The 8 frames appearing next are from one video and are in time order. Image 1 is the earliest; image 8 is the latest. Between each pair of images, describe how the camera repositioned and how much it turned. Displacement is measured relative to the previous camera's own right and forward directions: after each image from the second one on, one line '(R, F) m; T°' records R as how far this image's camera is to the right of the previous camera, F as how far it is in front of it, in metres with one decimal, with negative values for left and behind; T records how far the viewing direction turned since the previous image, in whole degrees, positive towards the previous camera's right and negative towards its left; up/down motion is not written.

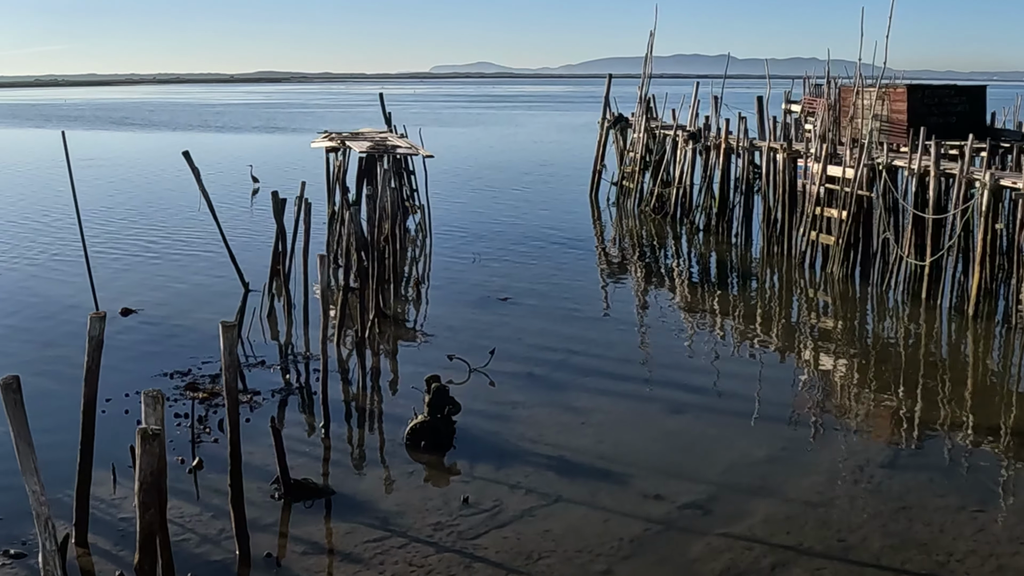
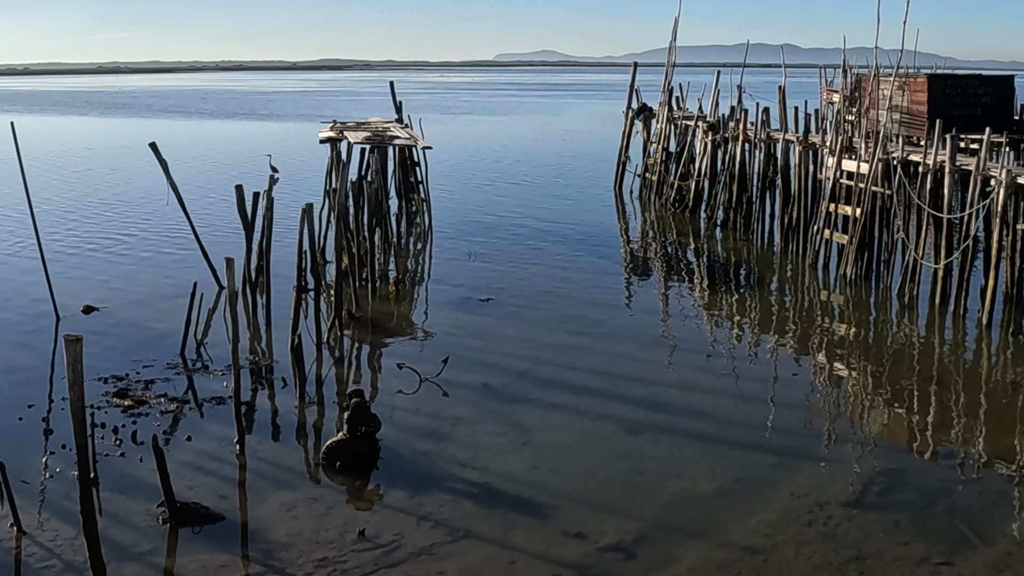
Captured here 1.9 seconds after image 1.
(+1.5, +1.2) m; -7°
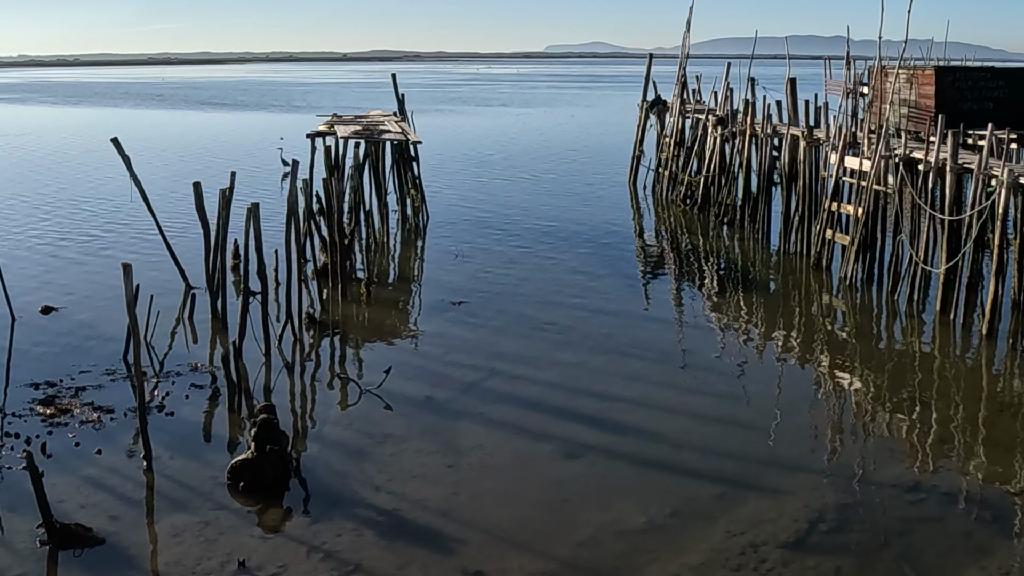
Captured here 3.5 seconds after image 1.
(+1.2, +1.0) m; -6°
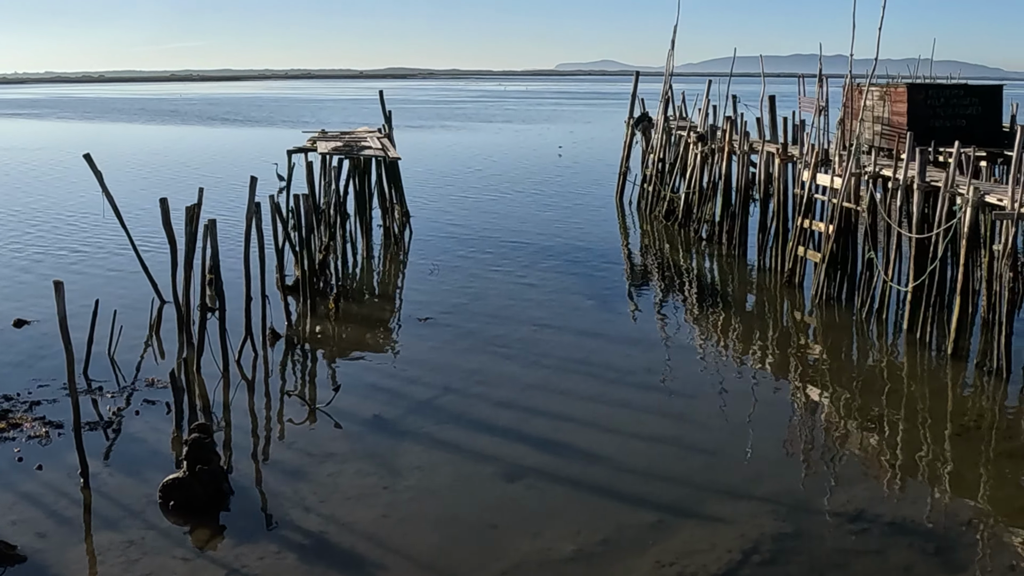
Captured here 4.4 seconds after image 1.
(+0.7, +0.3) m; -3°
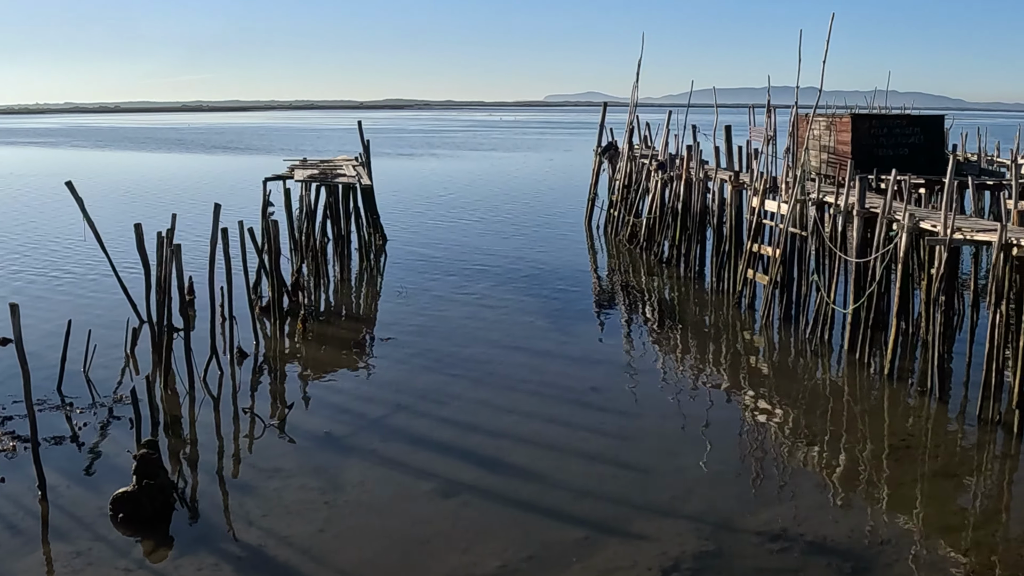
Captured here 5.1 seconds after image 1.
(+0.6, -0.2) m; -2°
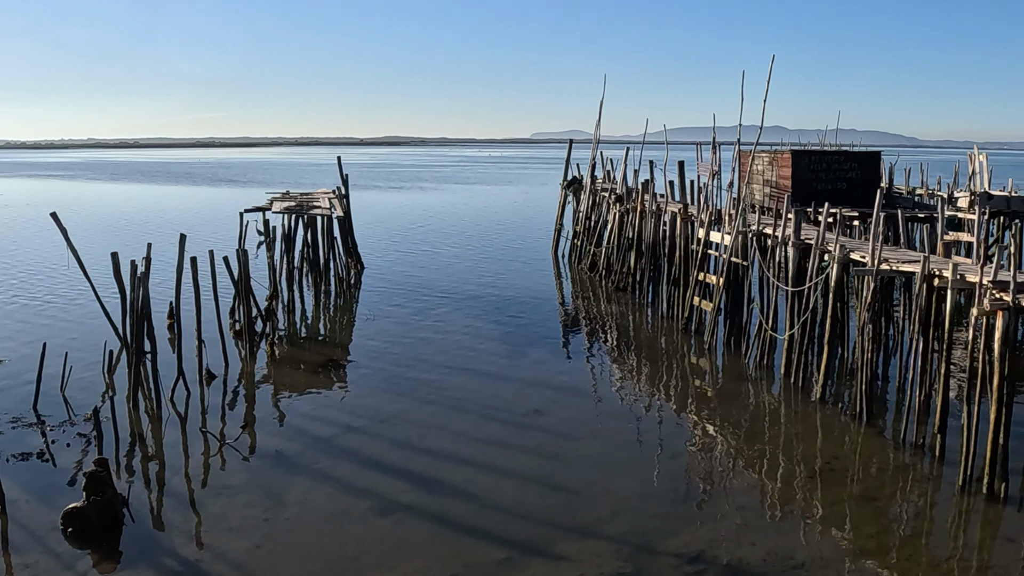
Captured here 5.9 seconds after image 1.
(+0.6, -0.3) m; -2°
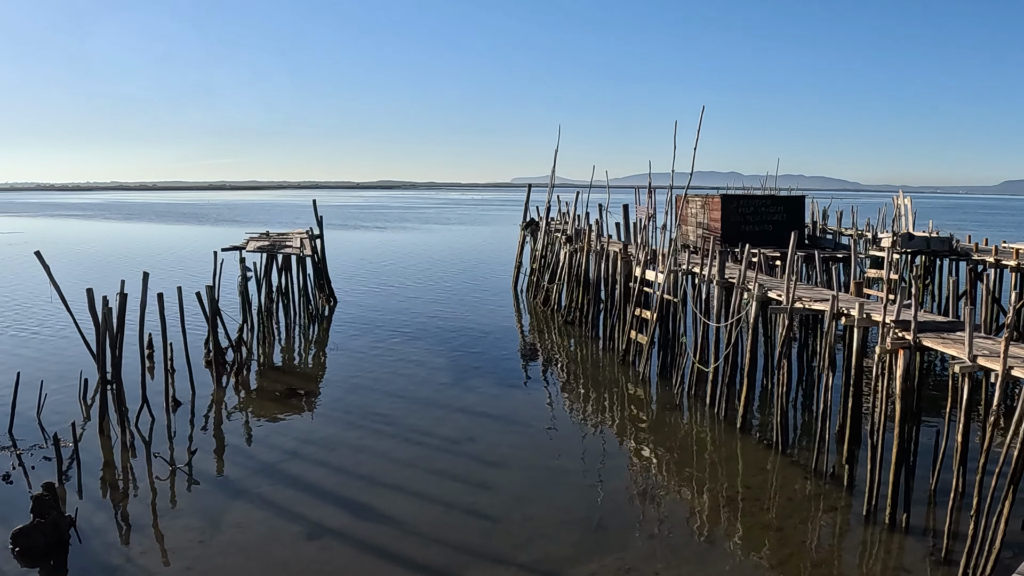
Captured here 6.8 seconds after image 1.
(+0.8, -0.4) m; -2°
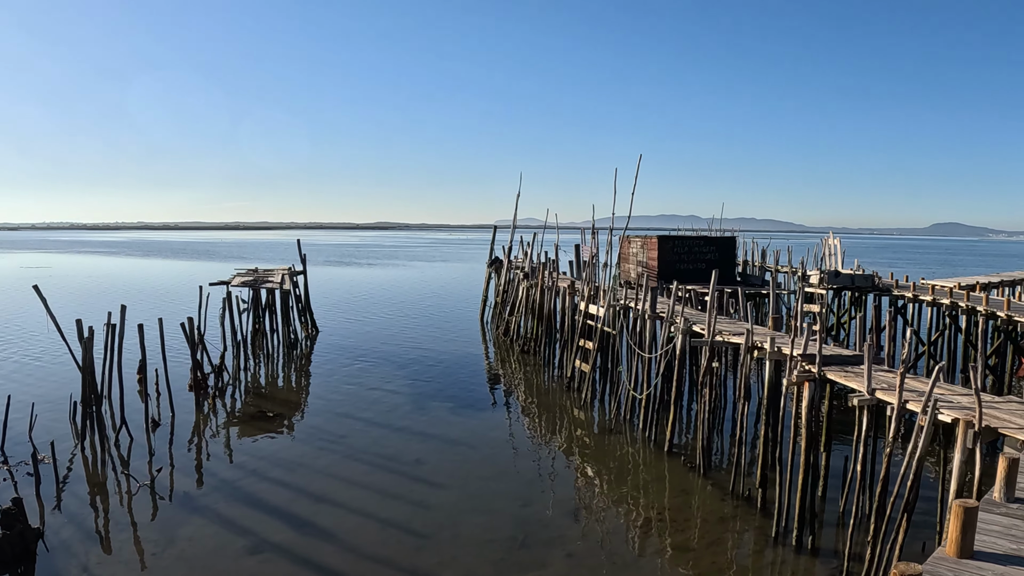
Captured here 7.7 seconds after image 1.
(+0.8, -0.6) m; -2°
